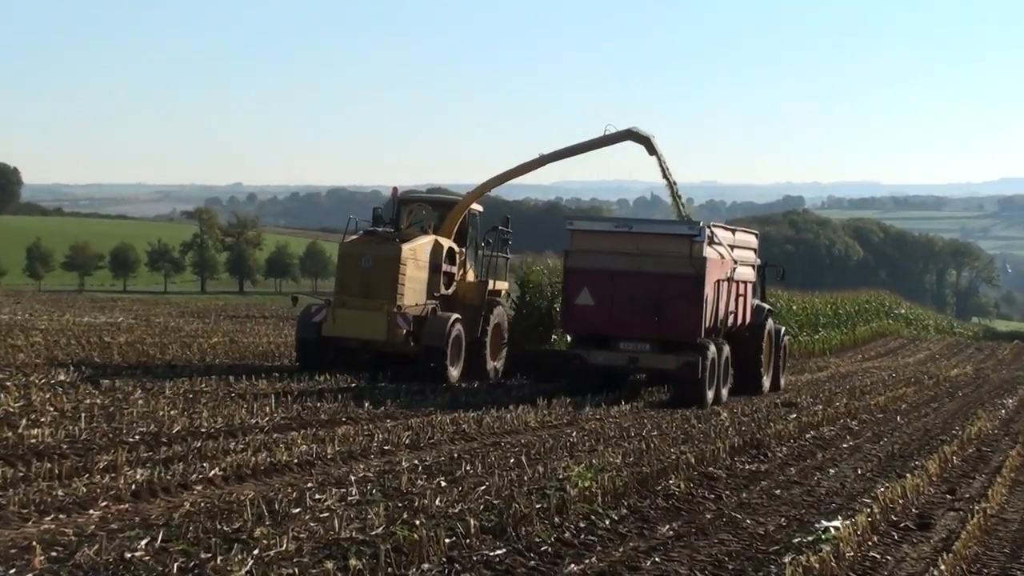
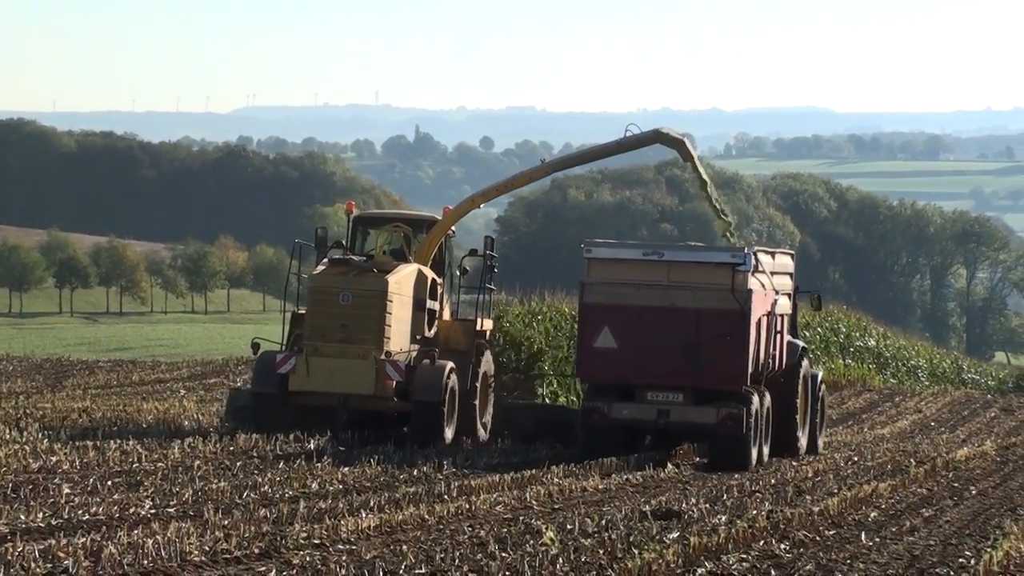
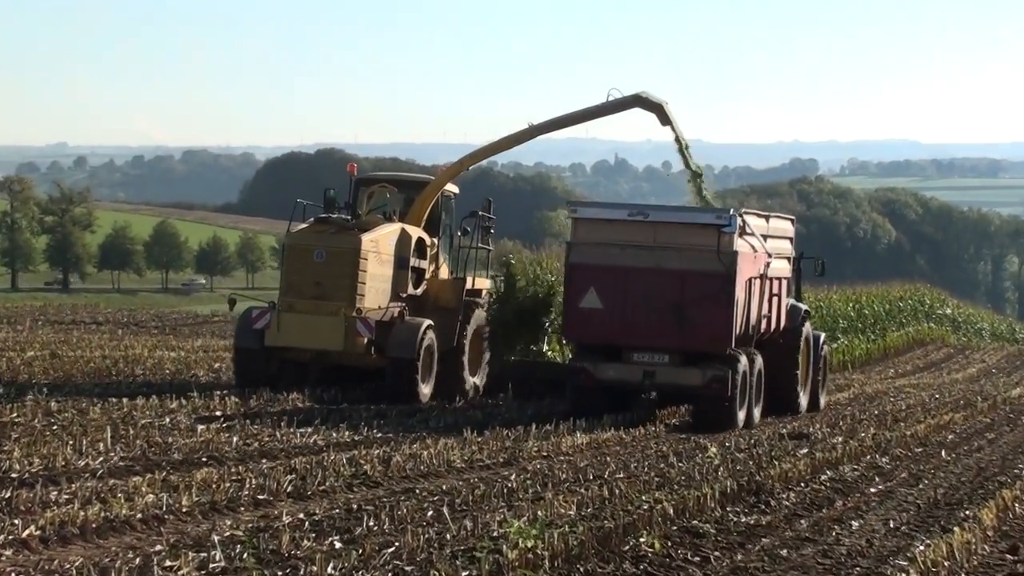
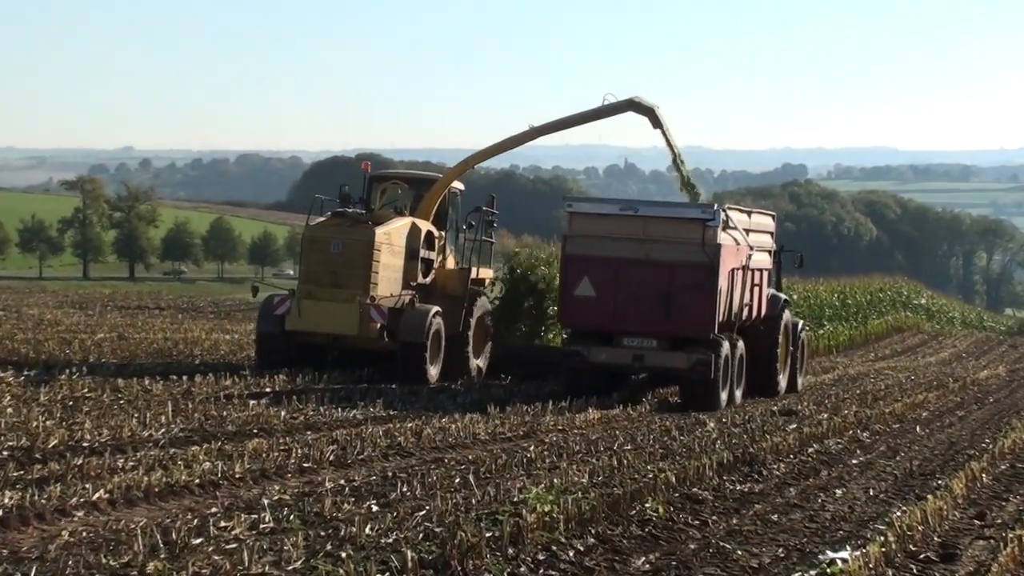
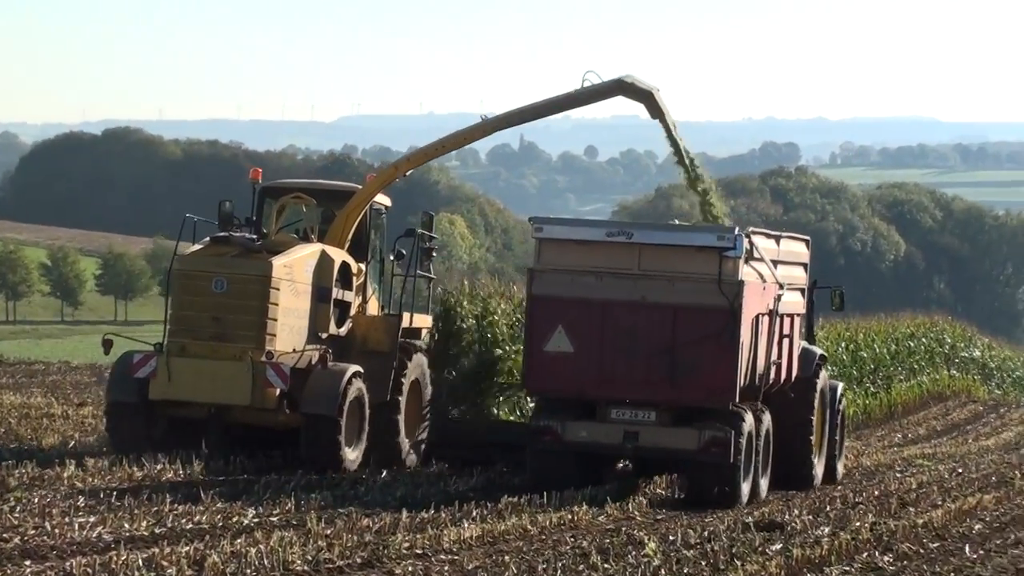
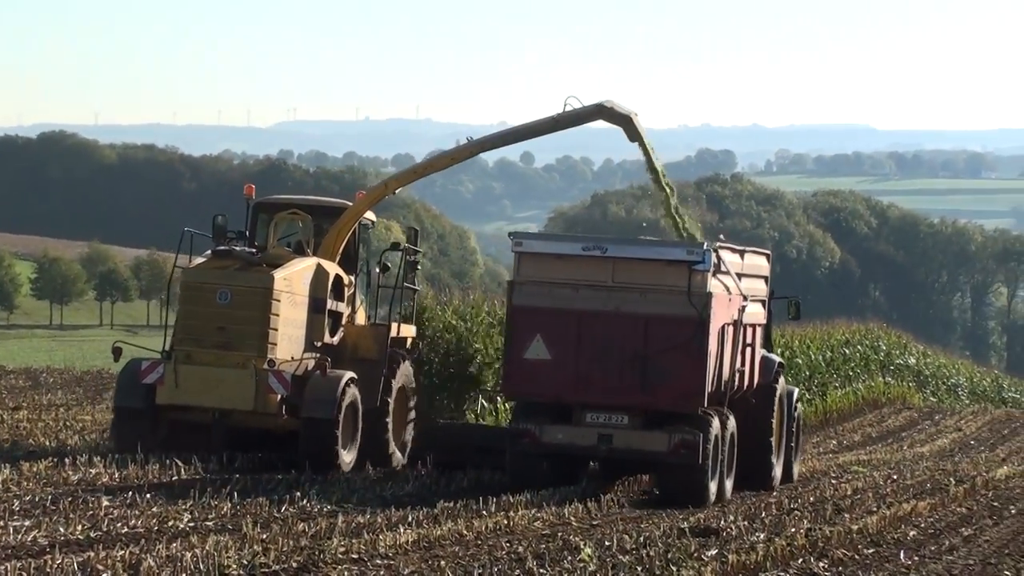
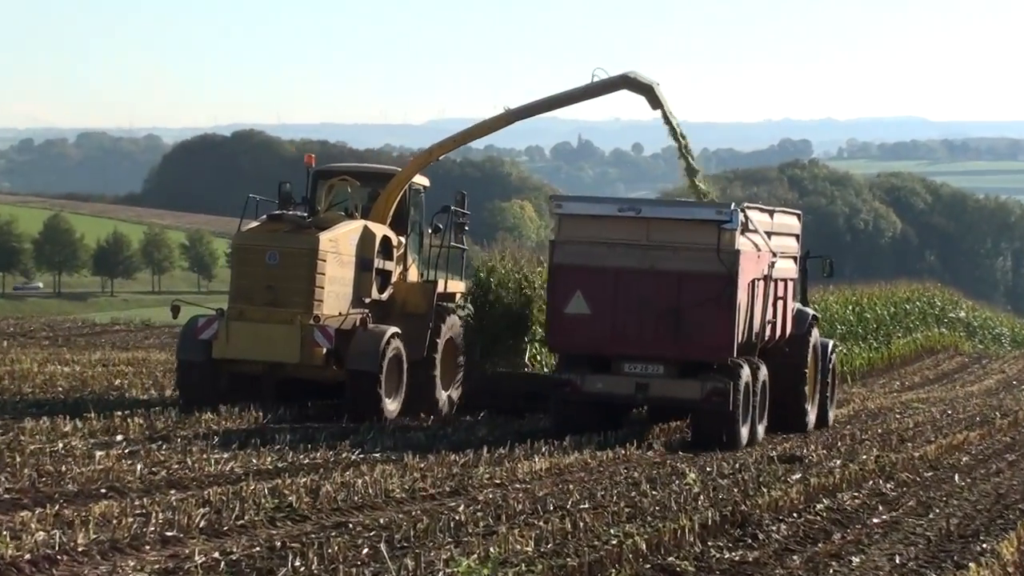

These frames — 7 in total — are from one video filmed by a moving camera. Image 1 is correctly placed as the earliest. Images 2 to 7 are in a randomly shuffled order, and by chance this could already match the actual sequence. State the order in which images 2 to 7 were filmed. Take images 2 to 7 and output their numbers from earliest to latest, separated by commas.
4, 3, 7, 5, 6, 2
